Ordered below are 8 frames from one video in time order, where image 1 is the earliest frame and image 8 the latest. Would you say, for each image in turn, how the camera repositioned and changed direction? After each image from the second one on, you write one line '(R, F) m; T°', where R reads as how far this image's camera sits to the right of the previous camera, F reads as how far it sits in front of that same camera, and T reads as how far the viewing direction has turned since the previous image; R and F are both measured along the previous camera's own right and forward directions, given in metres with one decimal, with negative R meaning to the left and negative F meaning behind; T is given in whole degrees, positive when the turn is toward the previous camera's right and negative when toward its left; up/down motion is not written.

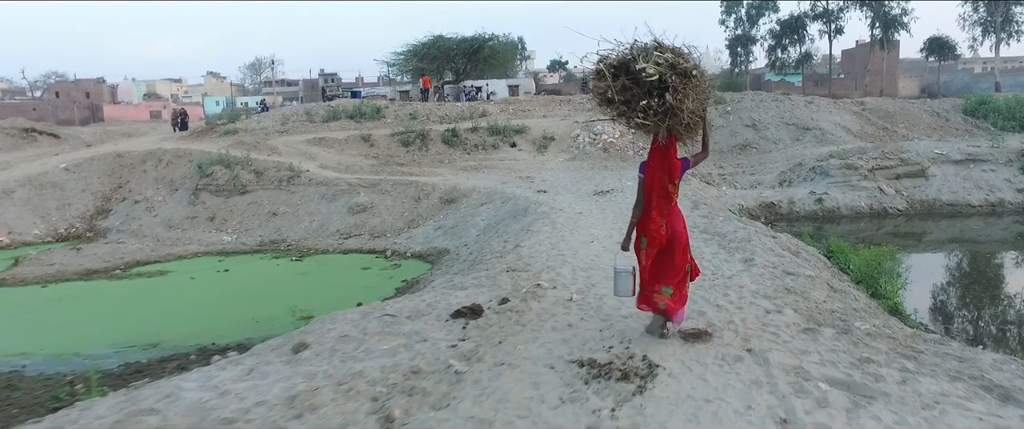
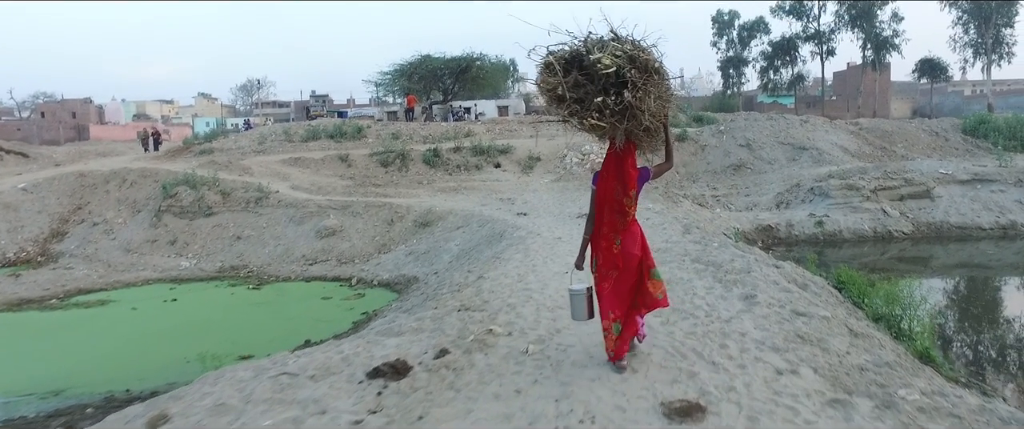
(+0.3, +0.8) m; +1°
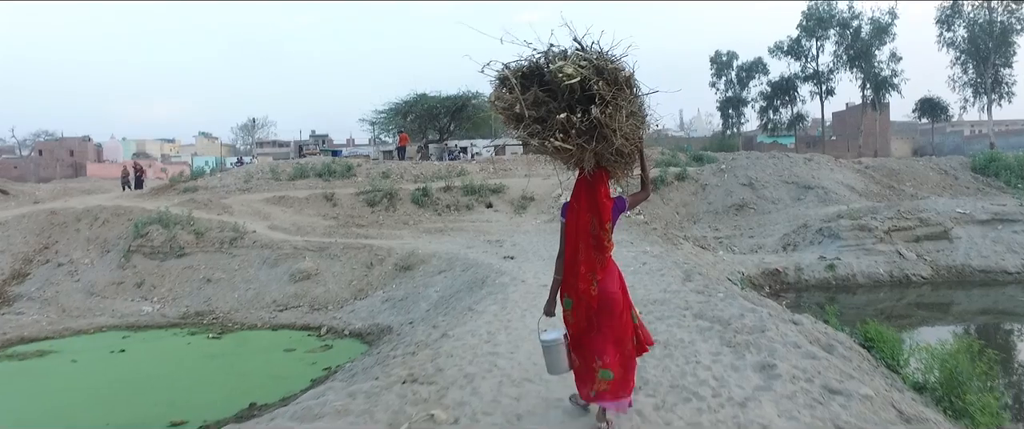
(+0.2, +0.8) m; 0°
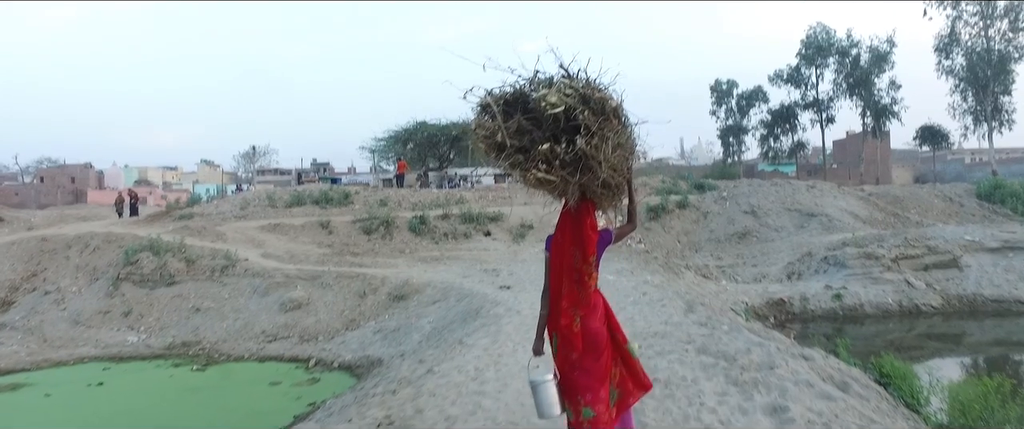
(+0.1, +0.3) m; 0°
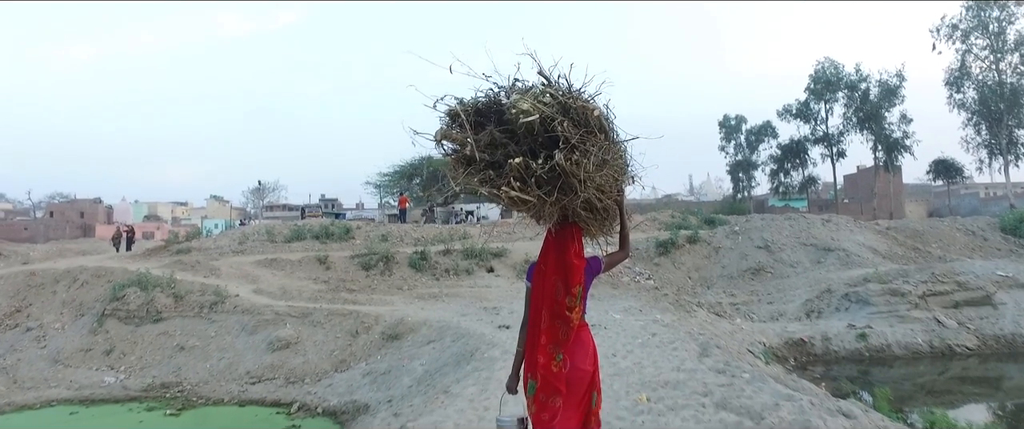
(+0.1, +0.6) m; -1°
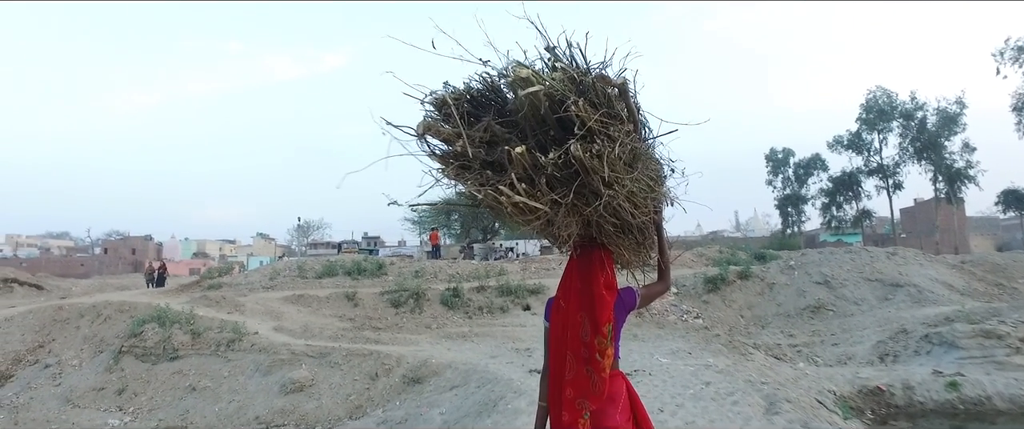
(+0.1, +0.9) m; -4°
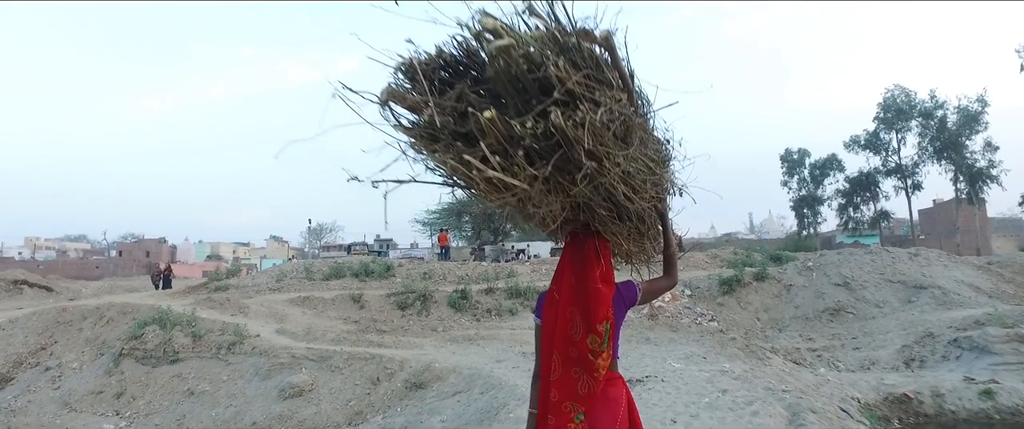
(+0.1, +0.4) m; -1°
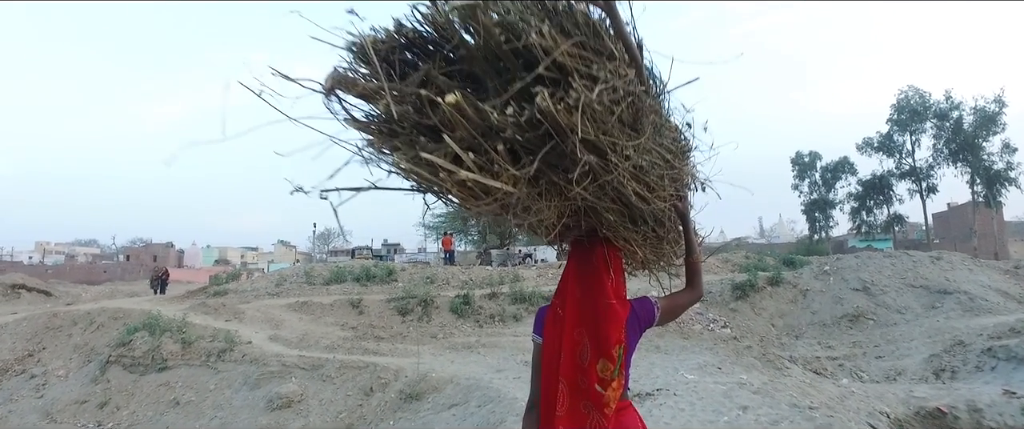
(+0.1, +0.5) m; -1°
